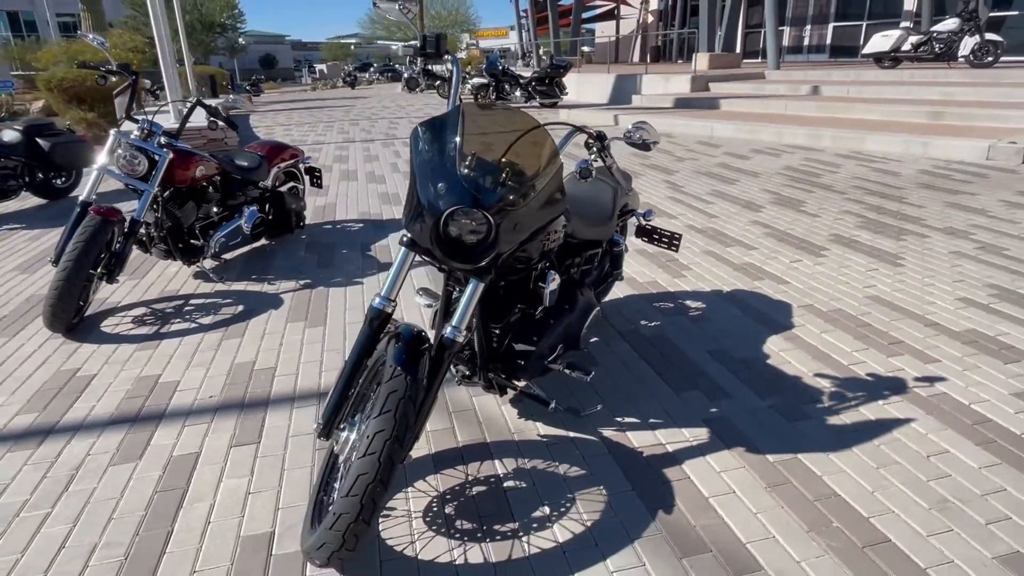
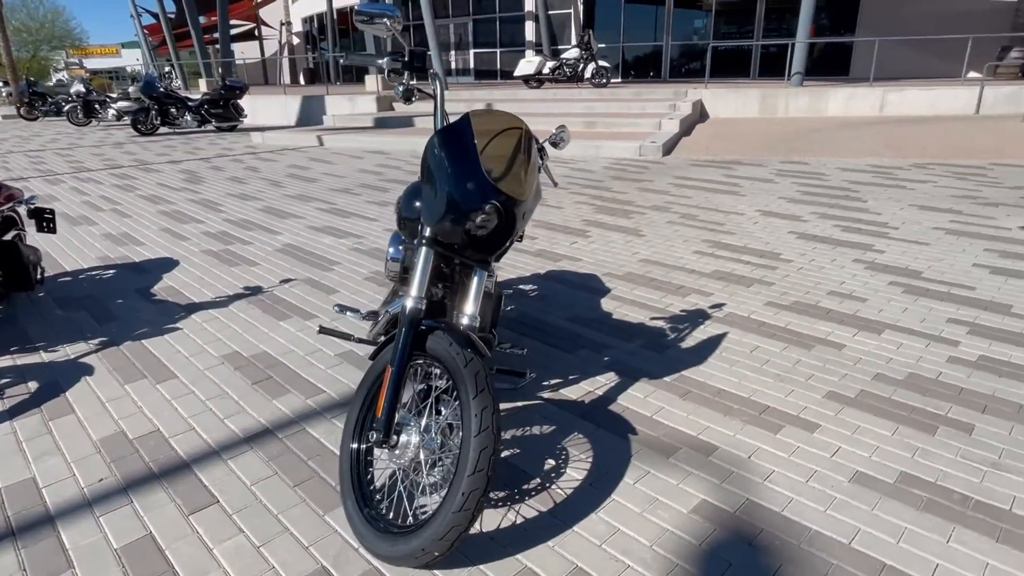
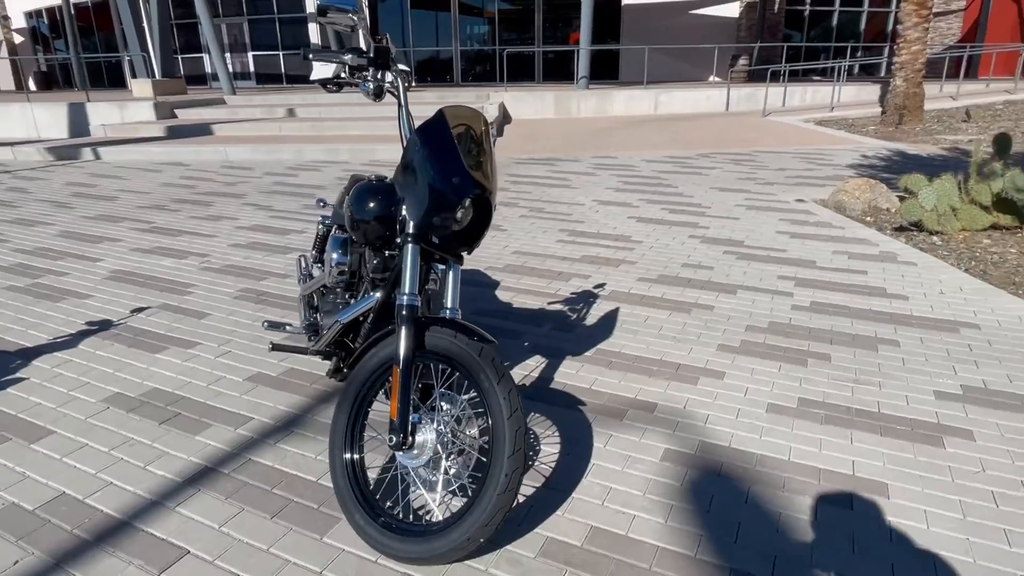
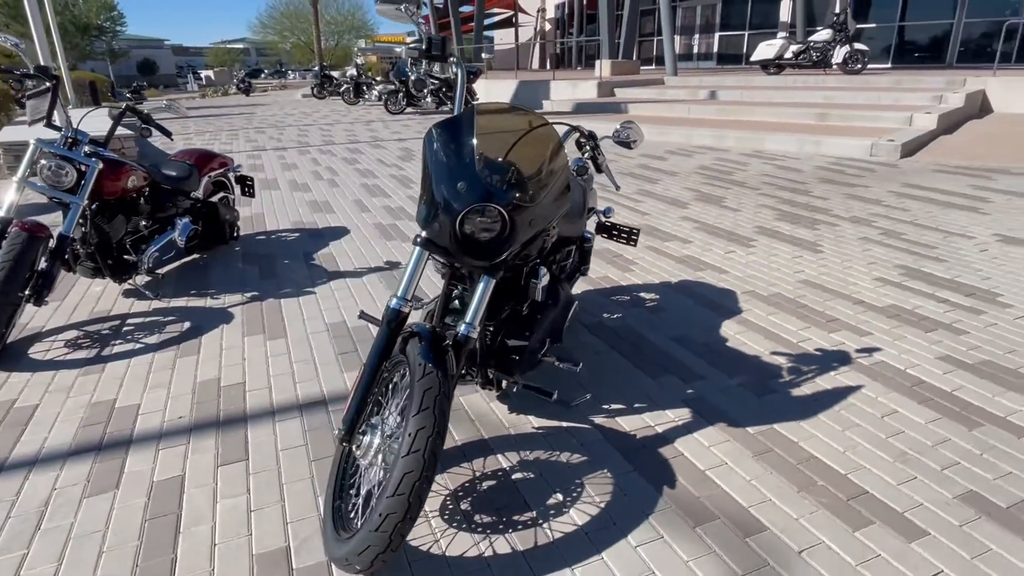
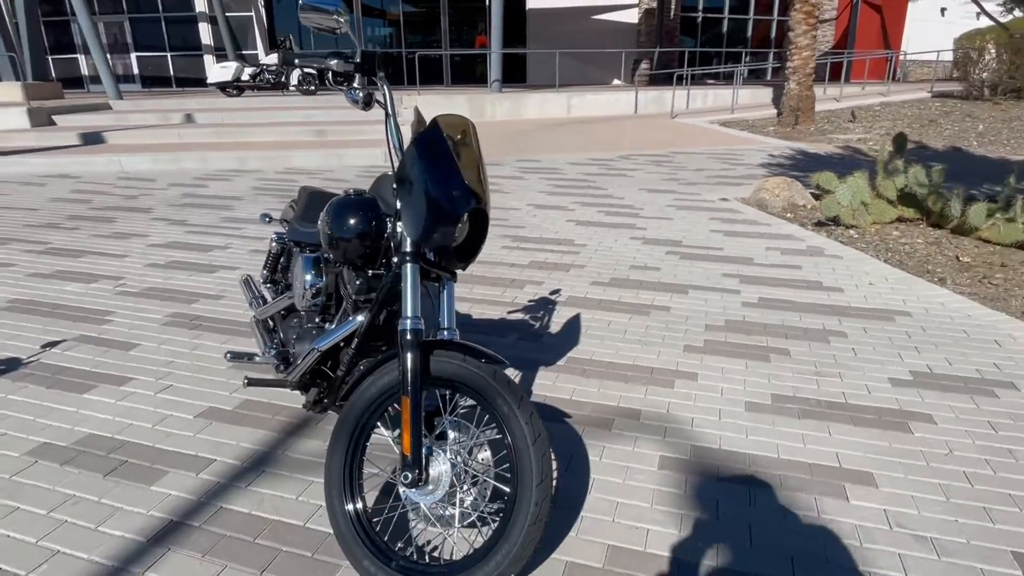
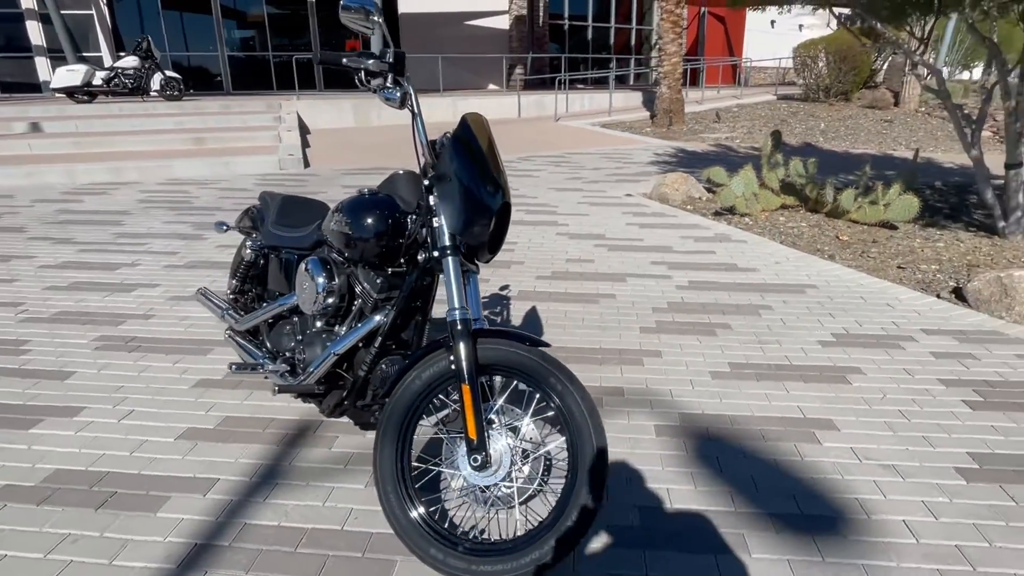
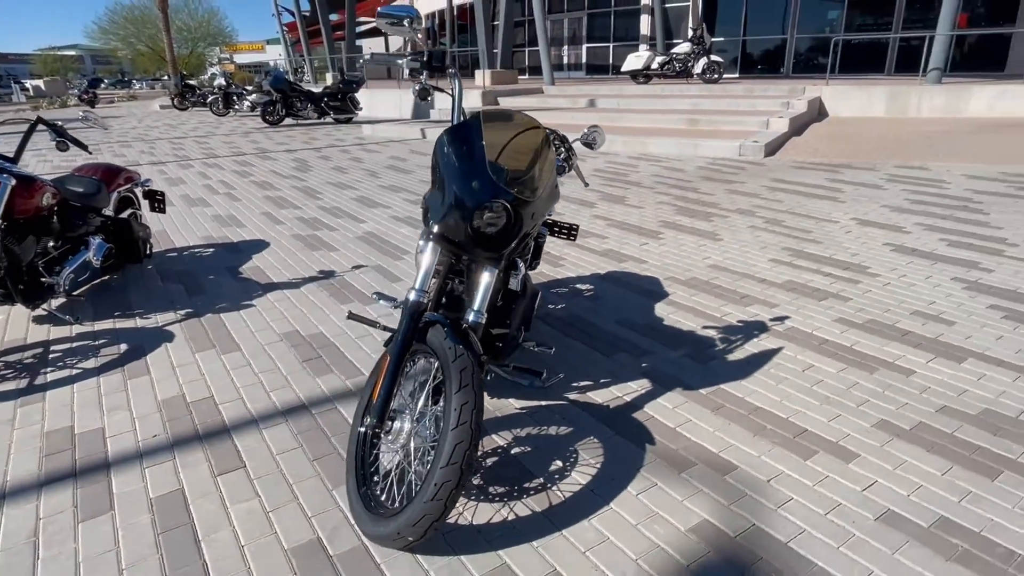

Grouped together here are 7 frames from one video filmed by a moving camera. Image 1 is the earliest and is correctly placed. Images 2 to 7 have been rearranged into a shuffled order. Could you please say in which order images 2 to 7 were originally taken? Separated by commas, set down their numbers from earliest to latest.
4, 7, 2, 3, 5, 6
